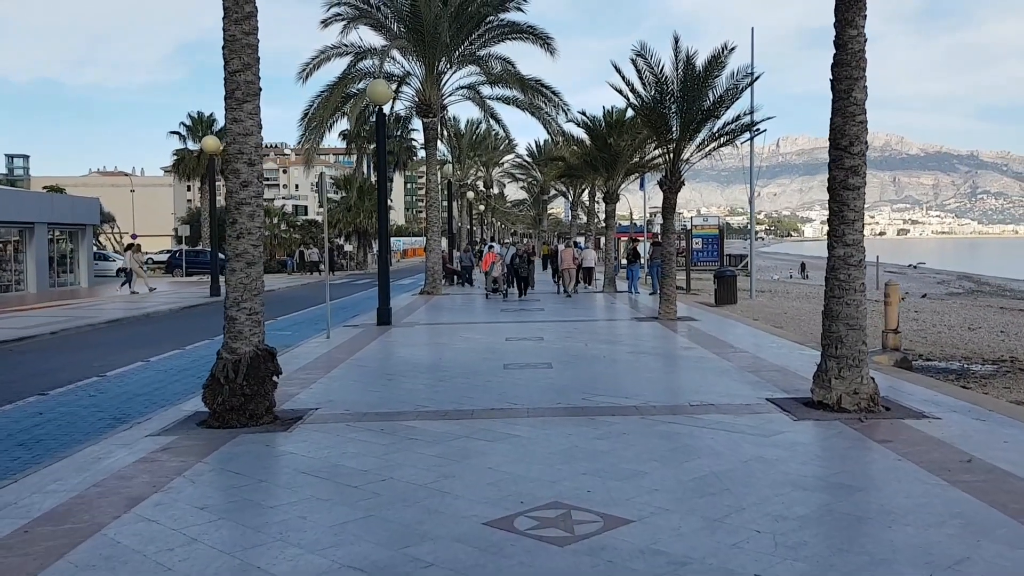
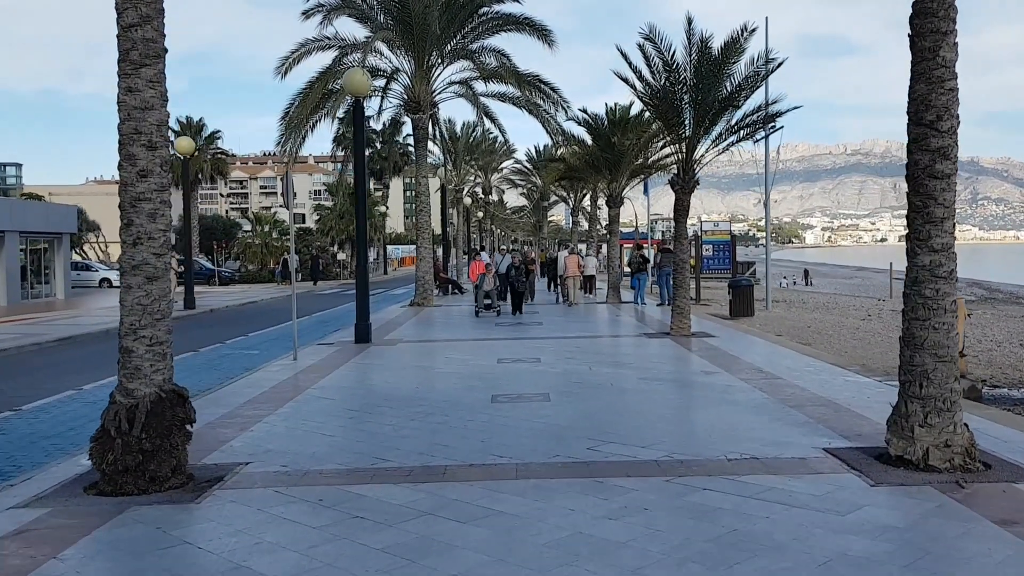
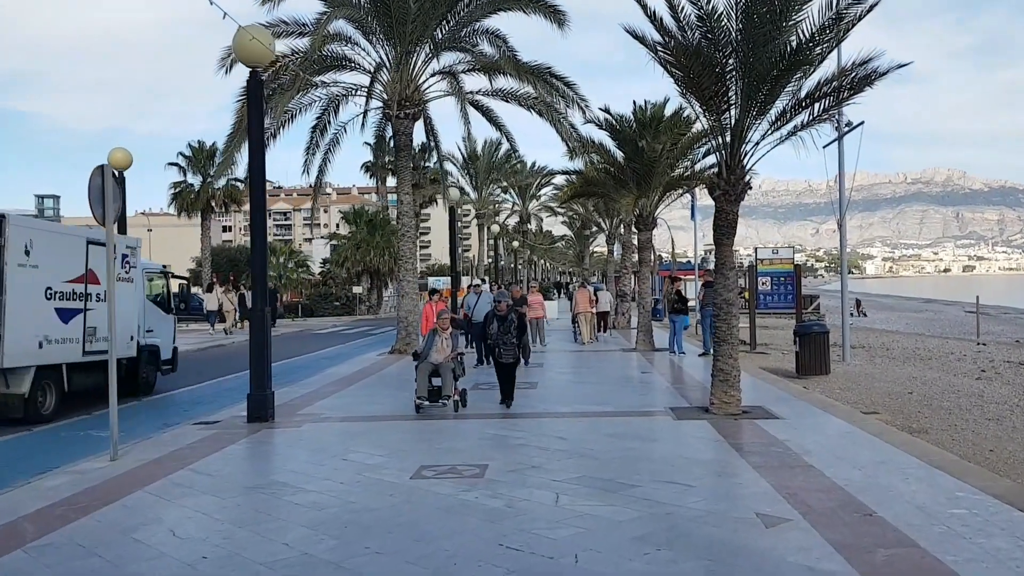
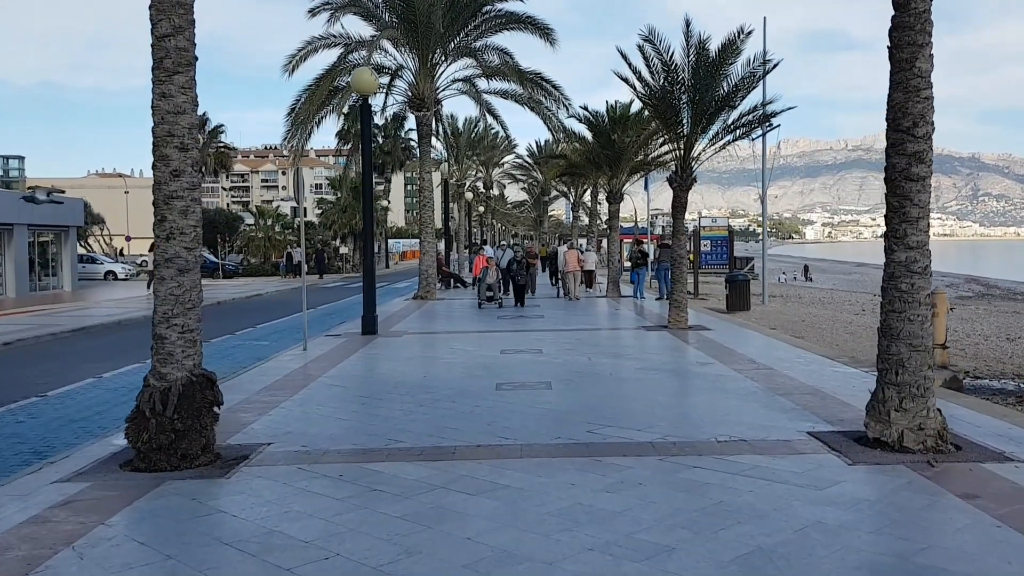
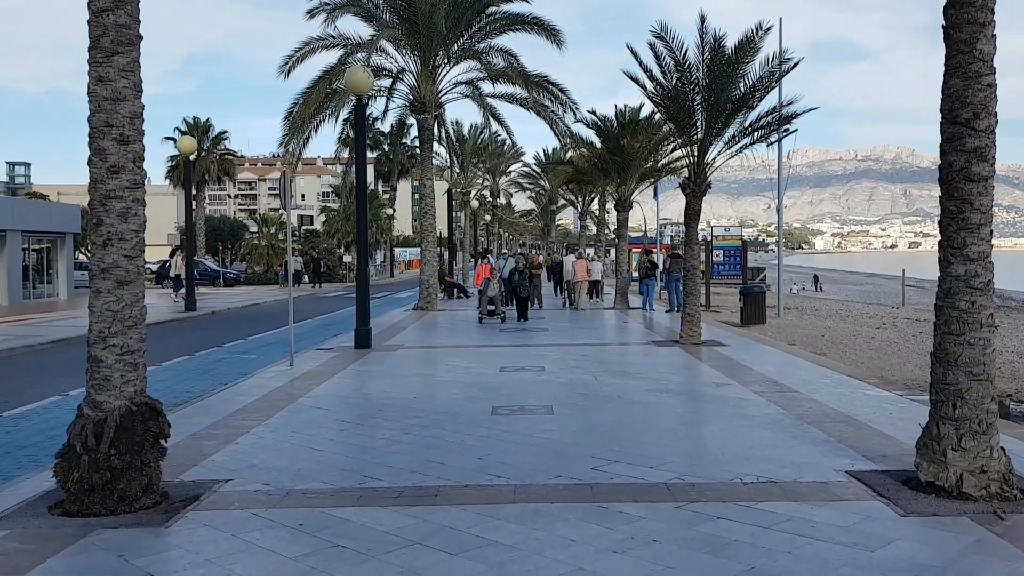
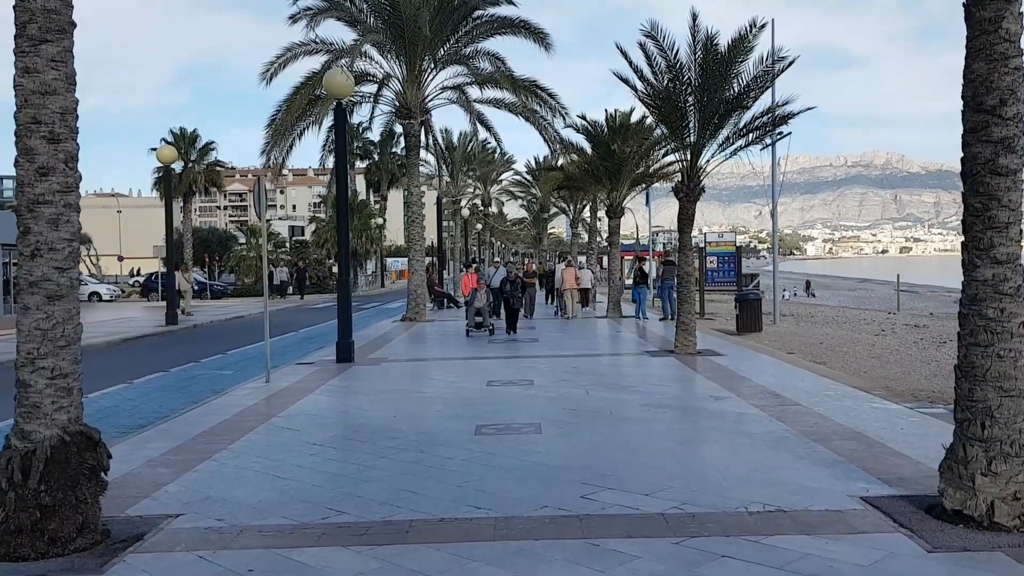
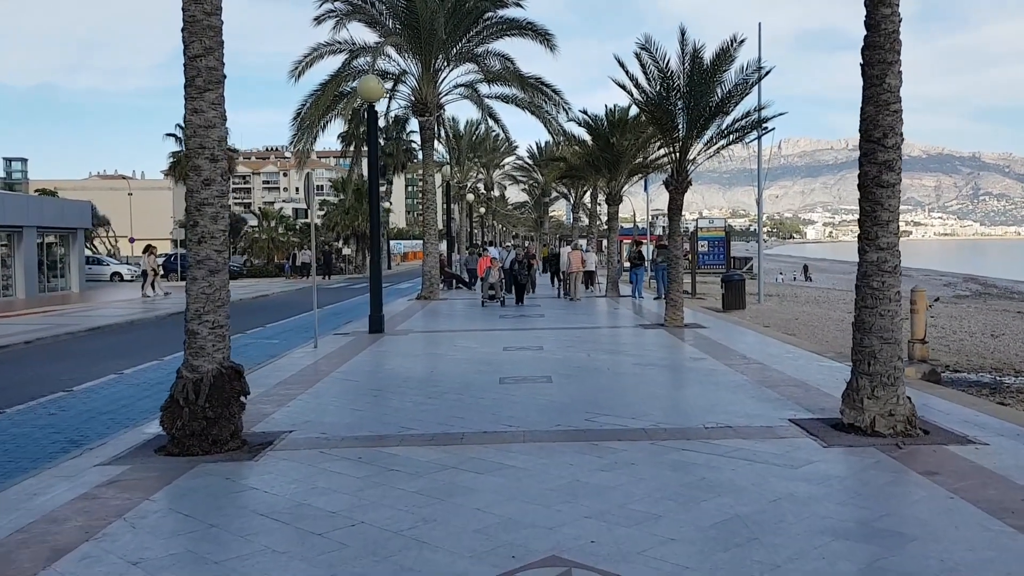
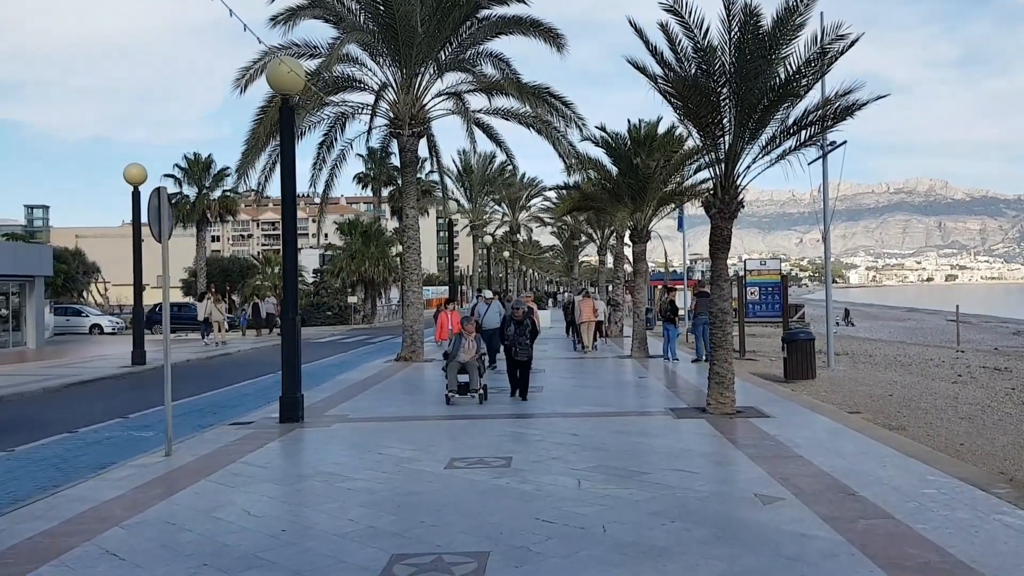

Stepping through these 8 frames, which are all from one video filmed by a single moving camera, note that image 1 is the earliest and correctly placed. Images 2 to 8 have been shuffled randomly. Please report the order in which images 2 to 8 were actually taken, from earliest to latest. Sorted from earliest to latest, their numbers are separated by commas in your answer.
7, 4, 2, 5, 6, 8, 3
